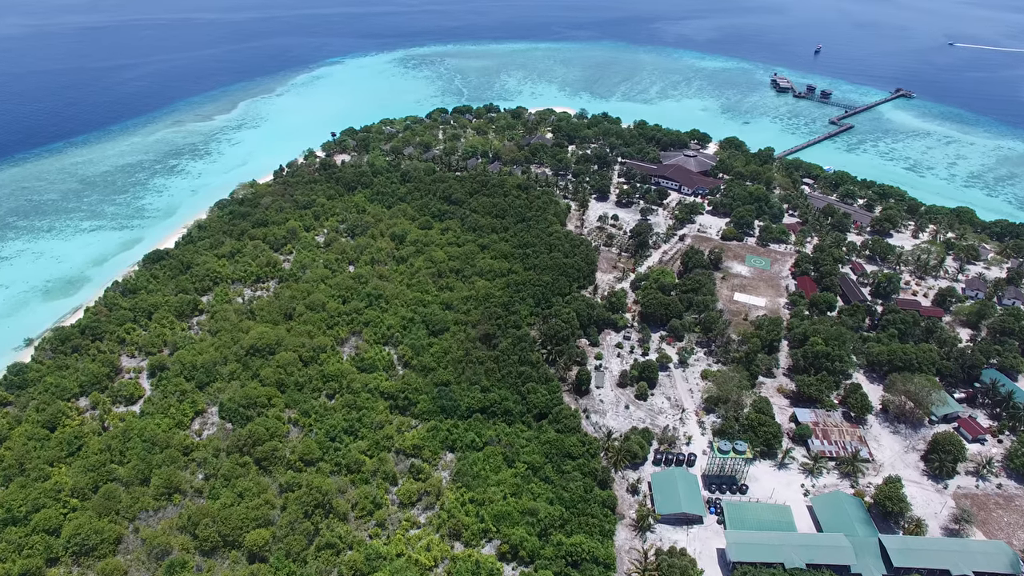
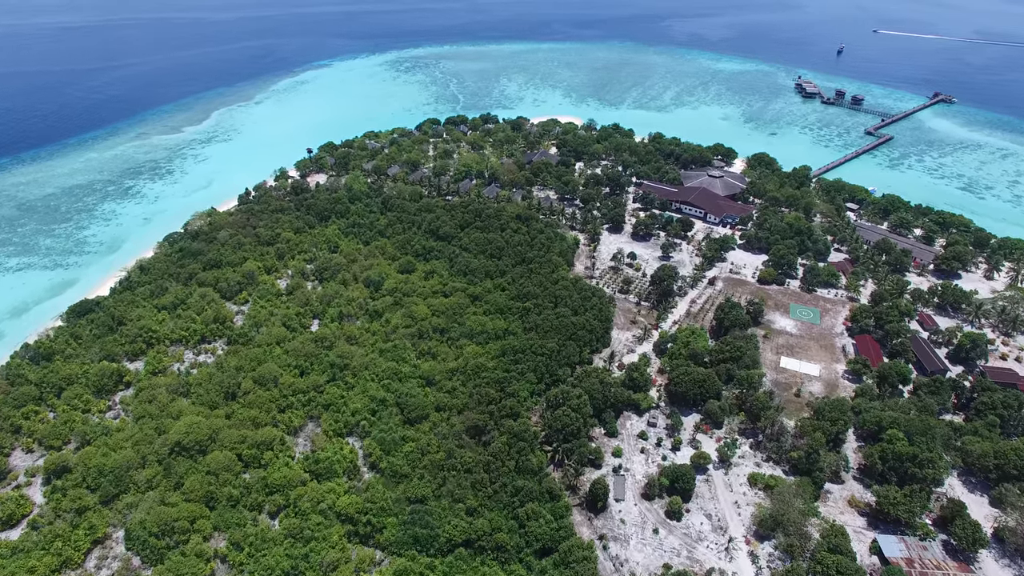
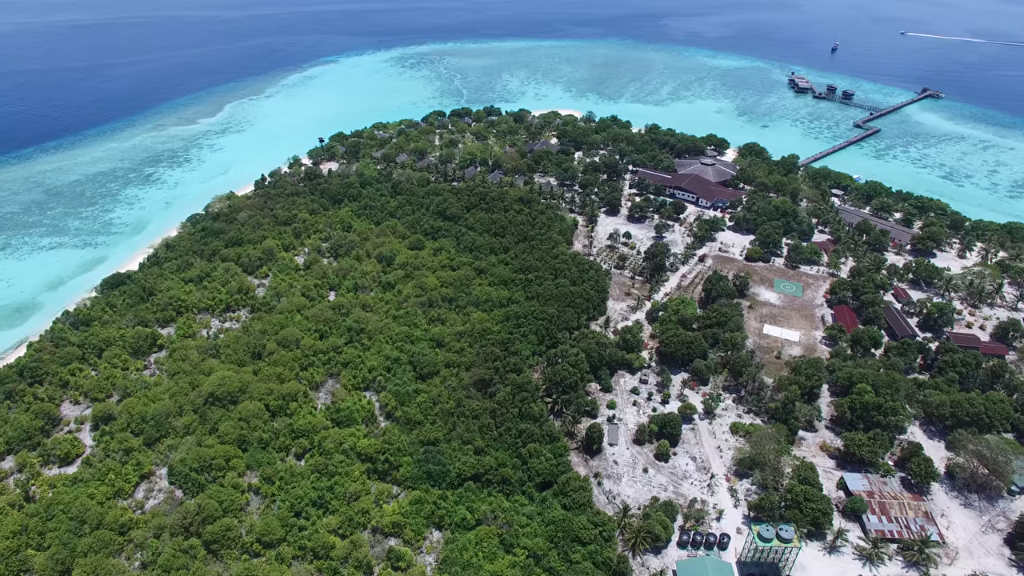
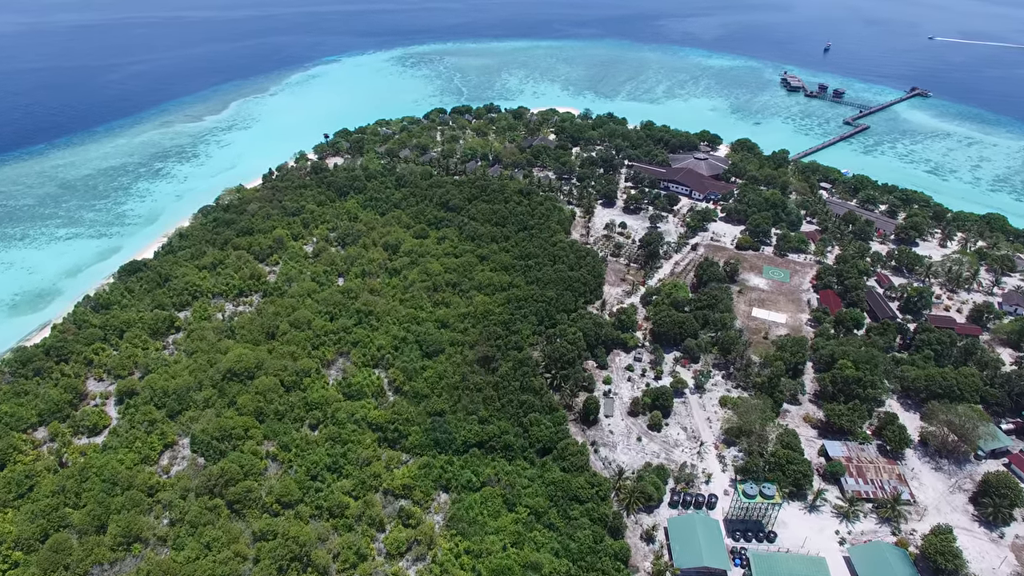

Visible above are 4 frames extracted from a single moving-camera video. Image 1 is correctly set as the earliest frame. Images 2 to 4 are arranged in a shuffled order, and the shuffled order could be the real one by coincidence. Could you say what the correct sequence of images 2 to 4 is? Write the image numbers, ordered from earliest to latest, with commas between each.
4, 3, 2
